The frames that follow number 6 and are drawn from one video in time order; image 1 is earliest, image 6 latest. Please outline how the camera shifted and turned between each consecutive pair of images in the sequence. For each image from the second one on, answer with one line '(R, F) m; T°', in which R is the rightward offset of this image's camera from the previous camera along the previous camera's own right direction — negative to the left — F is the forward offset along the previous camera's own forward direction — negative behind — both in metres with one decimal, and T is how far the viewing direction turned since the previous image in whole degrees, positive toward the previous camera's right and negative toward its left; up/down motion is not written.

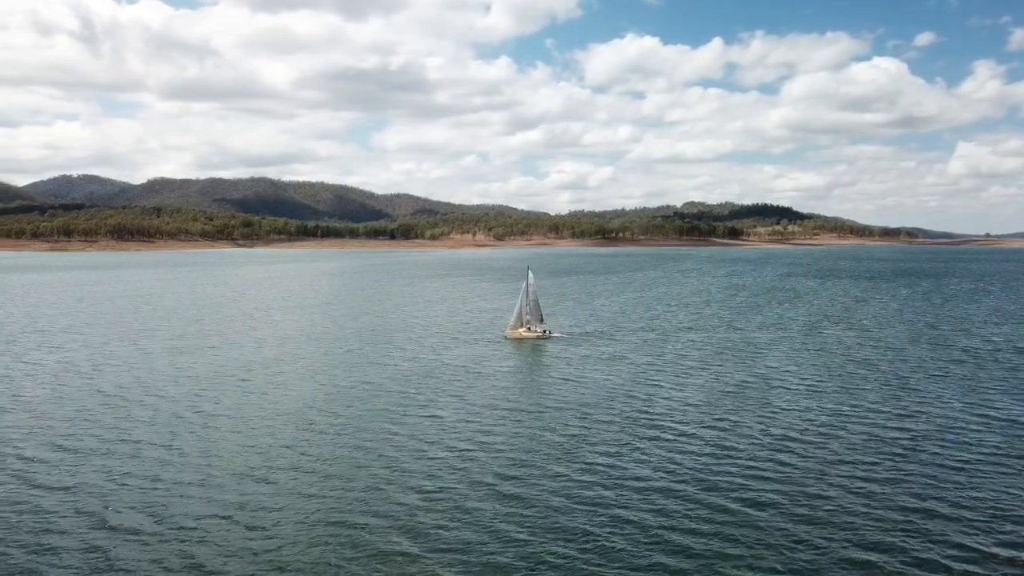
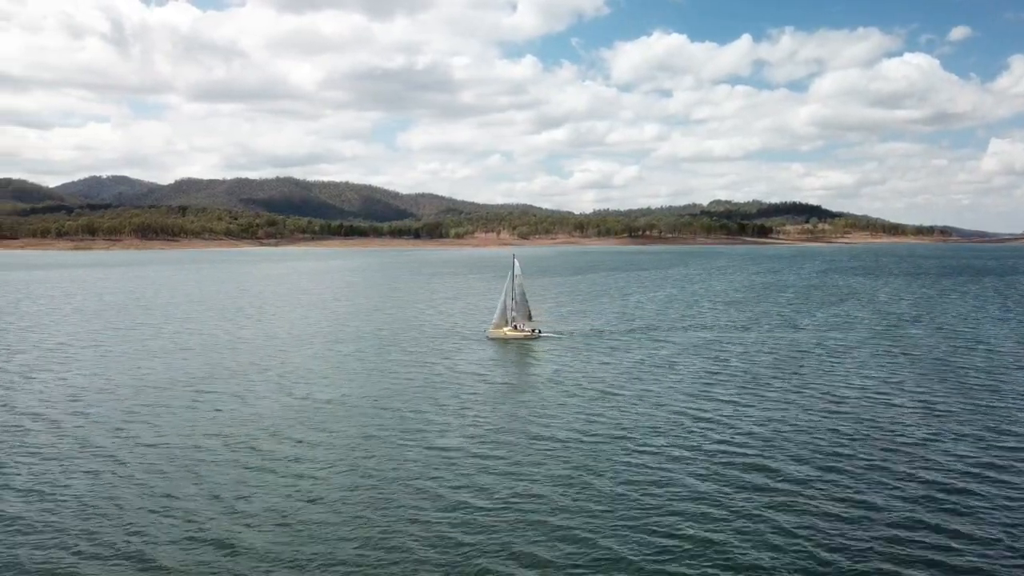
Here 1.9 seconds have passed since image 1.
(-0.1, +4.2) m; -2°
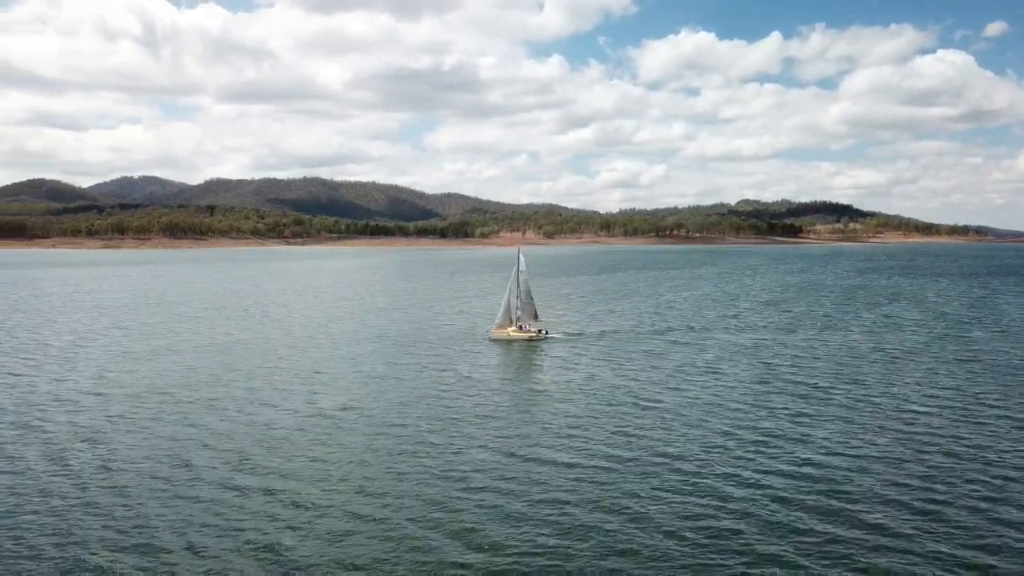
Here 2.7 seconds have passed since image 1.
(0.0, +1.9) m; -2°
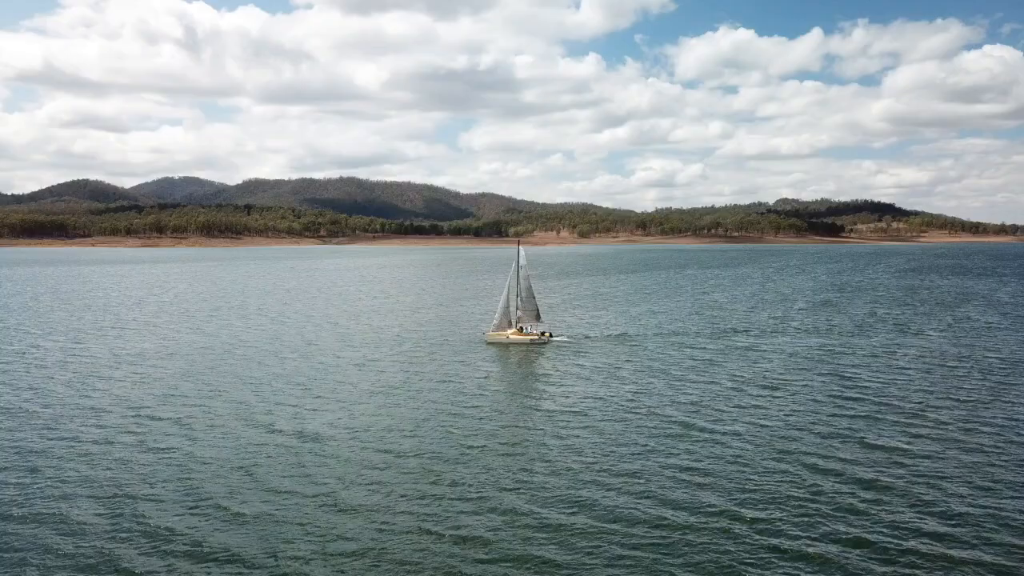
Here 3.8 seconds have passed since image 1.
(0.0, +2.4) m; -2°
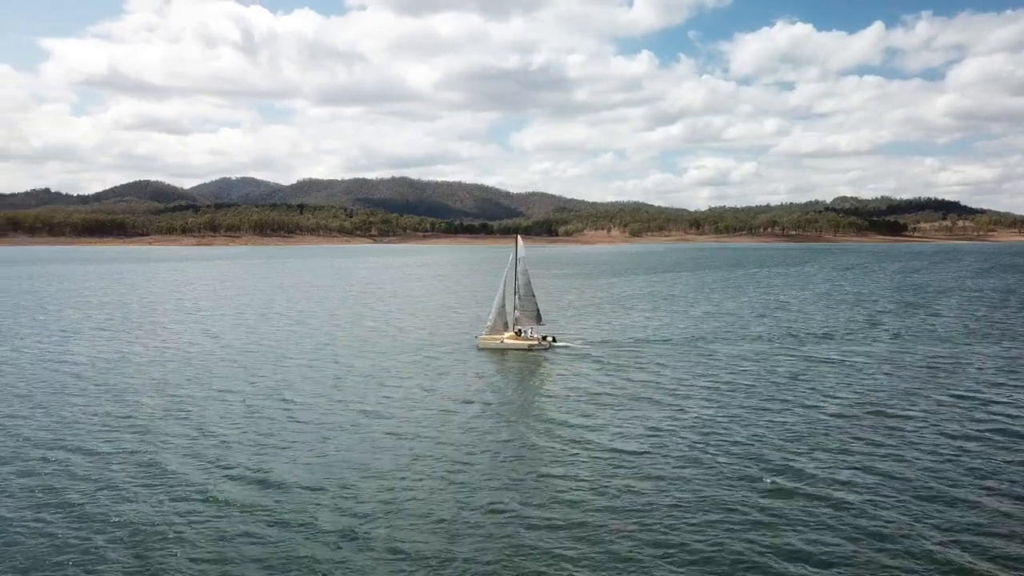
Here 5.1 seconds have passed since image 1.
(+0.1, +2.8) m; -4°
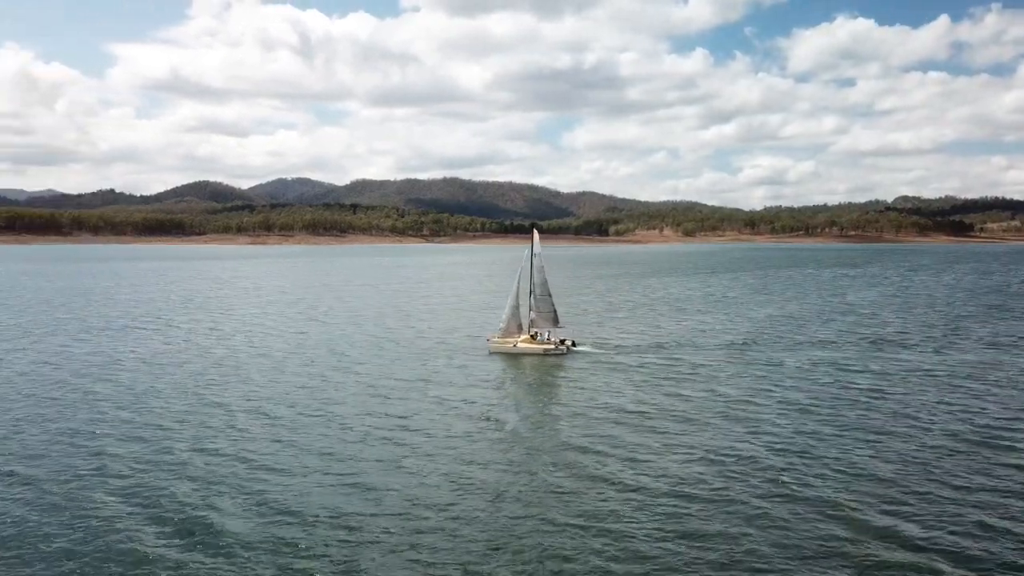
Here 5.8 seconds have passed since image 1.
(0.0, +1.8) m; -4°
